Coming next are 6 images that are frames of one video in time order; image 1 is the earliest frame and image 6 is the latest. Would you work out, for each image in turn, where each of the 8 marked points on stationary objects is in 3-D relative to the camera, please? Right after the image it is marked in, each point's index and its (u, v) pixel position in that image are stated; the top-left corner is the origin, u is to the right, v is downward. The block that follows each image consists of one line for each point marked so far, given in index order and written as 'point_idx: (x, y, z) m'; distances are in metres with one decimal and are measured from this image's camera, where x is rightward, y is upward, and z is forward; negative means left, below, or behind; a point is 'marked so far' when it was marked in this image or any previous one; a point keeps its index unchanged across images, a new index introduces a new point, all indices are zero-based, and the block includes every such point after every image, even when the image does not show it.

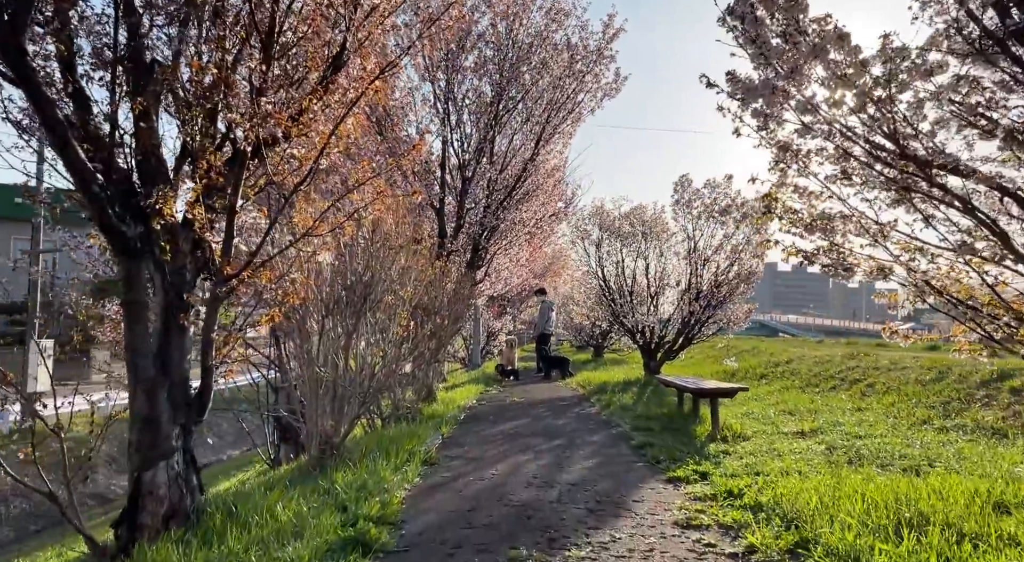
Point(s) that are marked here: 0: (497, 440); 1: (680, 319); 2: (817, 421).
0: (-0.2, -1.8, +8.2) m
1: (+3.7, -0.9, +16.3) m
2: (+3.5, -1.6, +8.4) m
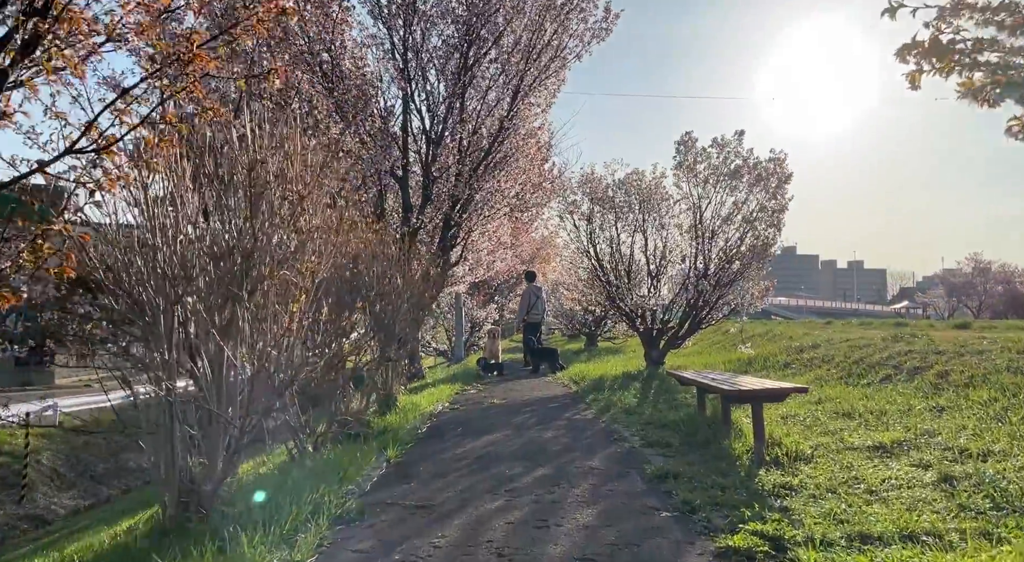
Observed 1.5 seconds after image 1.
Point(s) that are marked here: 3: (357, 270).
0: (-0.4, -1.5, +6.0) m
1: (+3.3, -0.4, +14.1) m
2: (+3.2, -1.2, +6.2) m
3: (-1.6, +0.1, +7.8) m
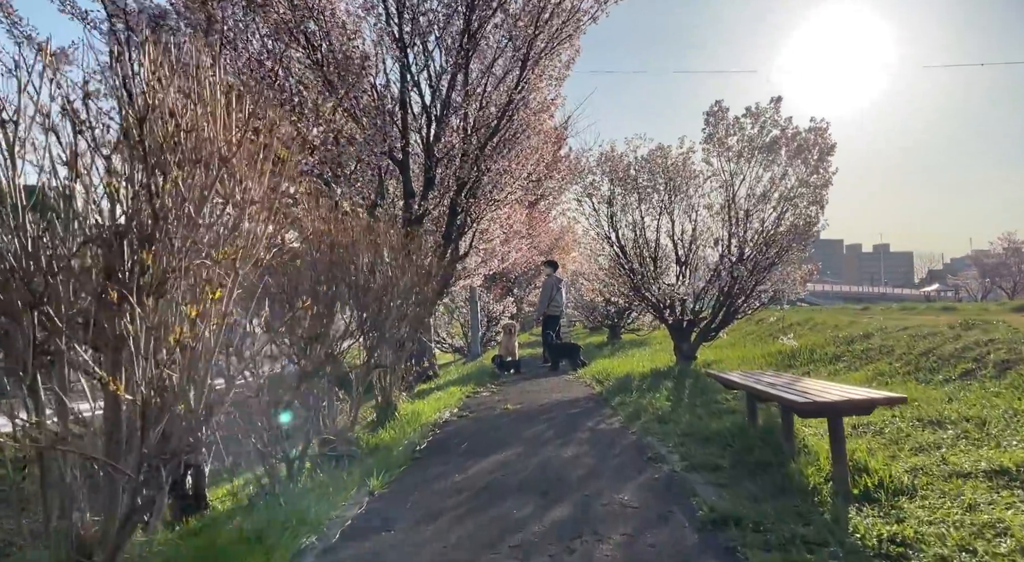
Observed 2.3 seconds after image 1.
0: (-0.4, -1.4, +4.8) m
1: (+3.6, -0.2, +12.8) m
2: (+3.3, -1.1, +4.9) m
3: (-1.6, +0.2, +6.6) m
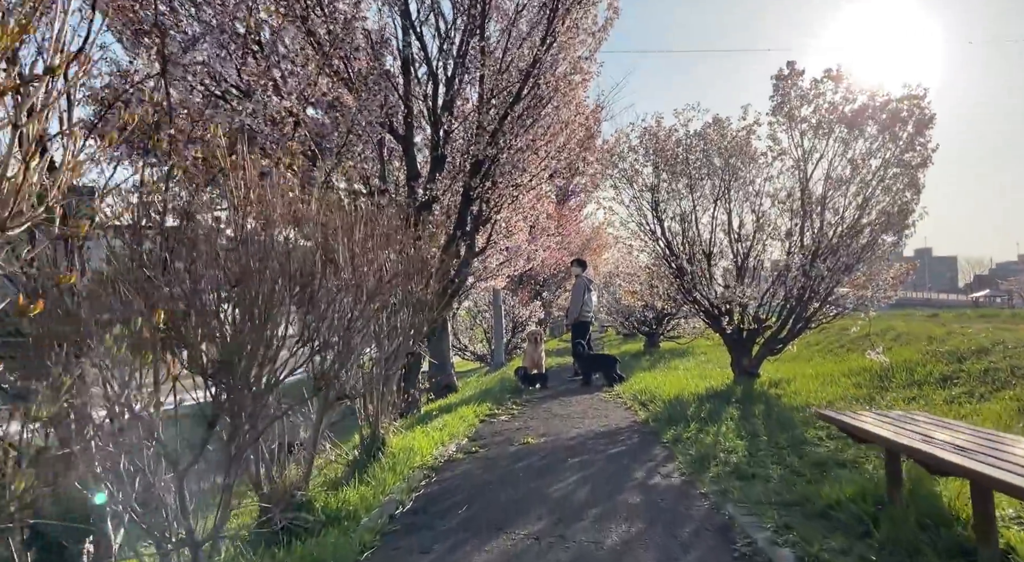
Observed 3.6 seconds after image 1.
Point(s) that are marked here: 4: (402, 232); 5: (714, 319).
0: (-0.3, -1.4, +2.7) m
1: (+4.0, -0.2, +10.6) m
2: (+3.4, -1.1, +2.7) m
3: (-1.4, +0.2, +4.7) m
4: (-1.2, +0.5, +7.5) m
5: (+3.1, -0.6, +11.2) m
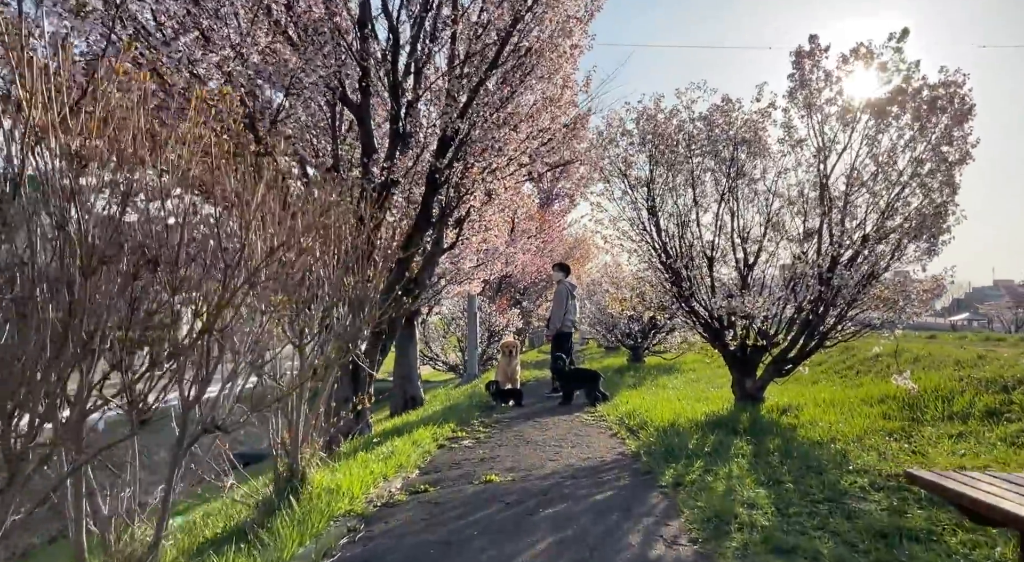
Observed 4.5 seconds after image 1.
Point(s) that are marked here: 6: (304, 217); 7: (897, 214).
0: (-0.5, -1.3, +1.2) m
1: (+3.6, -0.3, +9.2) m
2: (+3.2, -1.1, +1.3) m
3: (-1.7, +0.3, +3.1) m
4: (-1.4, +0.6, +6.0) m
5: (+2.7, -0.7, +9.7) m
6: (-1.5, +0.4, +5.0) m
7: (+4.6, +0.8, +8.7) m
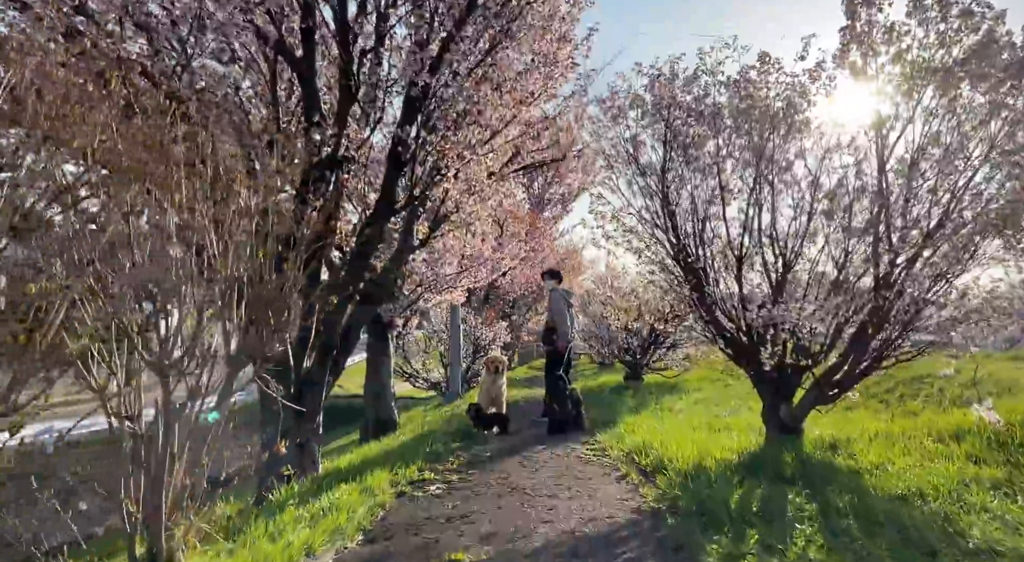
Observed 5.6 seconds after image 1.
0: (-0.6, -1.2, -0.6) m
1: (+3.4, -0.4, +7.4) m
2: (+3.1, -1.0, -0.5) m
3: (-1.7, +0.4, +1.3) m
4: (-1.6, +0.6, +4.2) m
5: (+2.5, -0.7, +8.0) m
6: (-1.6, +0.5, +3.2) m
7: (+4.4, +0.8, +7.0) m
